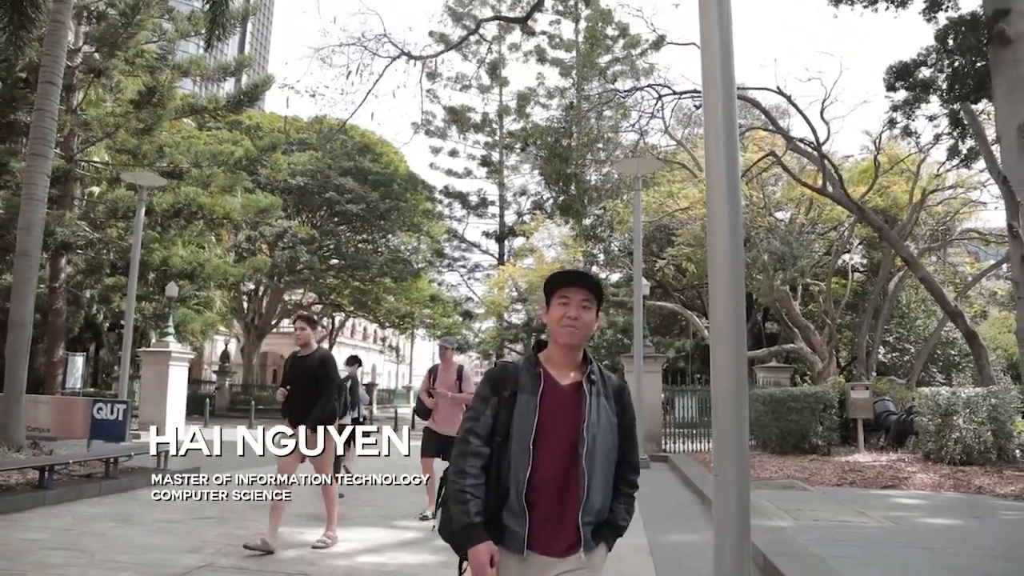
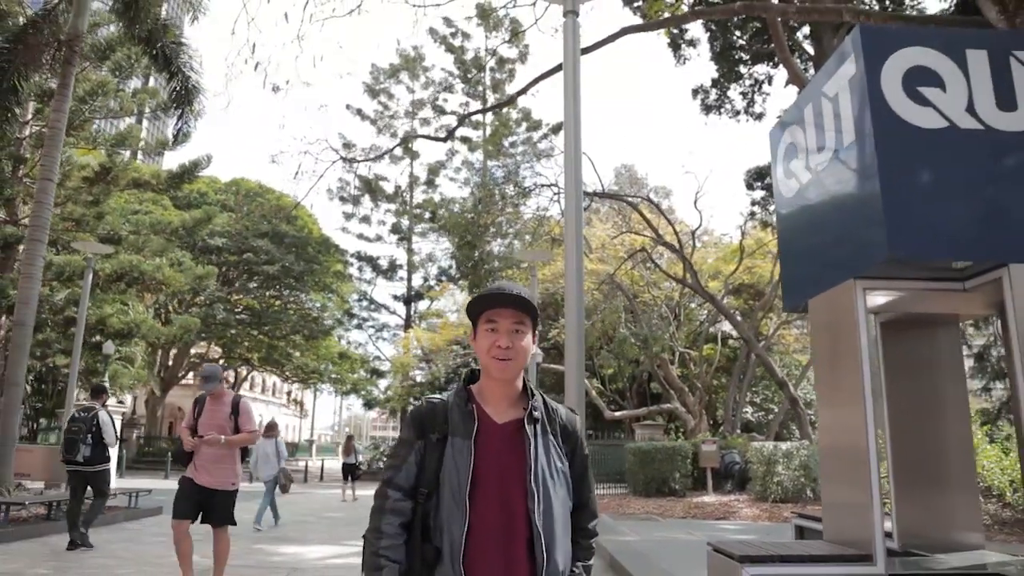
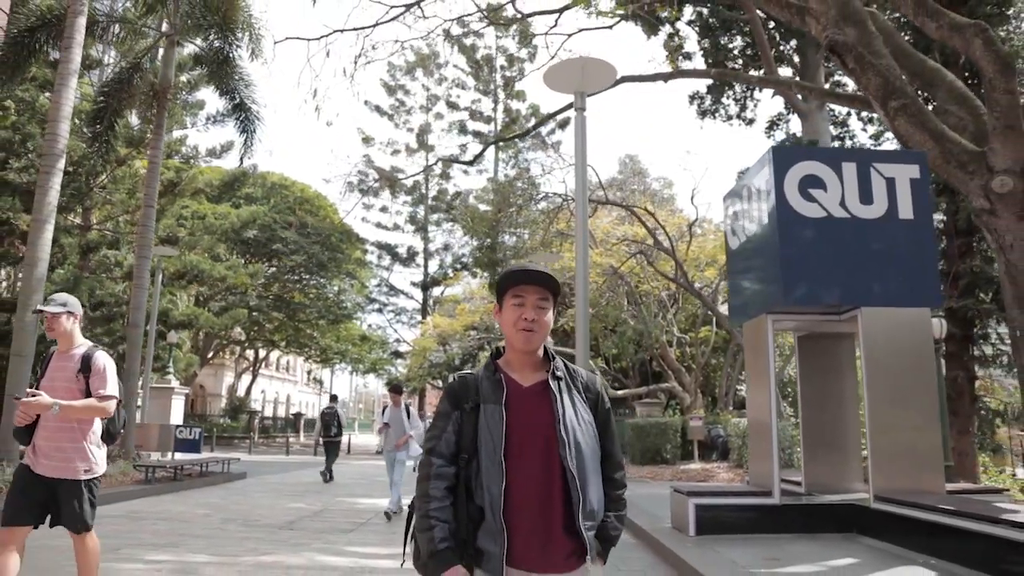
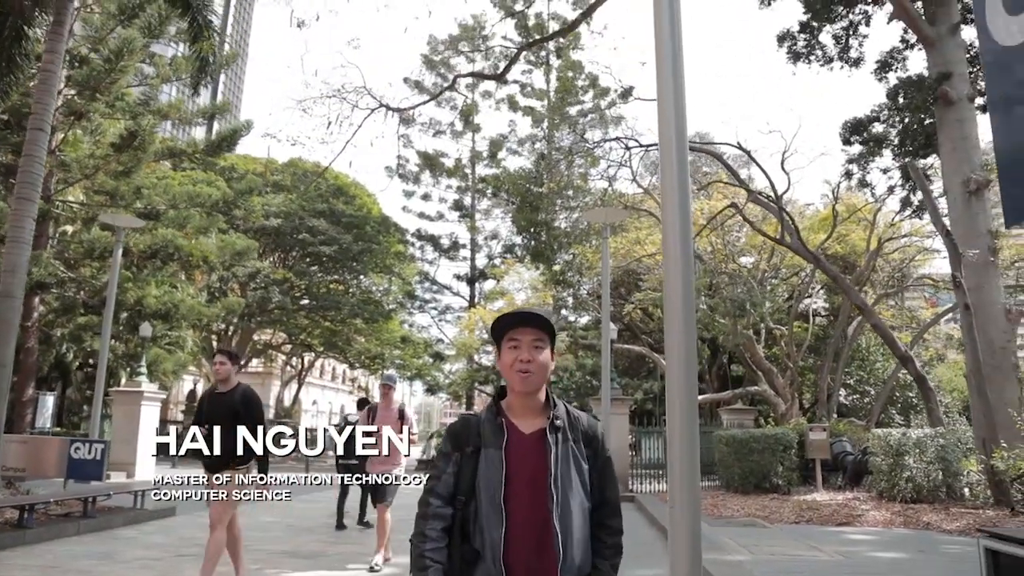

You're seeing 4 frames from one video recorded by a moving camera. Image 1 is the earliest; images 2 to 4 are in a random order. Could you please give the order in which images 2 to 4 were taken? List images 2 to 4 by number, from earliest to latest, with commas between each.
4, 2, 3
